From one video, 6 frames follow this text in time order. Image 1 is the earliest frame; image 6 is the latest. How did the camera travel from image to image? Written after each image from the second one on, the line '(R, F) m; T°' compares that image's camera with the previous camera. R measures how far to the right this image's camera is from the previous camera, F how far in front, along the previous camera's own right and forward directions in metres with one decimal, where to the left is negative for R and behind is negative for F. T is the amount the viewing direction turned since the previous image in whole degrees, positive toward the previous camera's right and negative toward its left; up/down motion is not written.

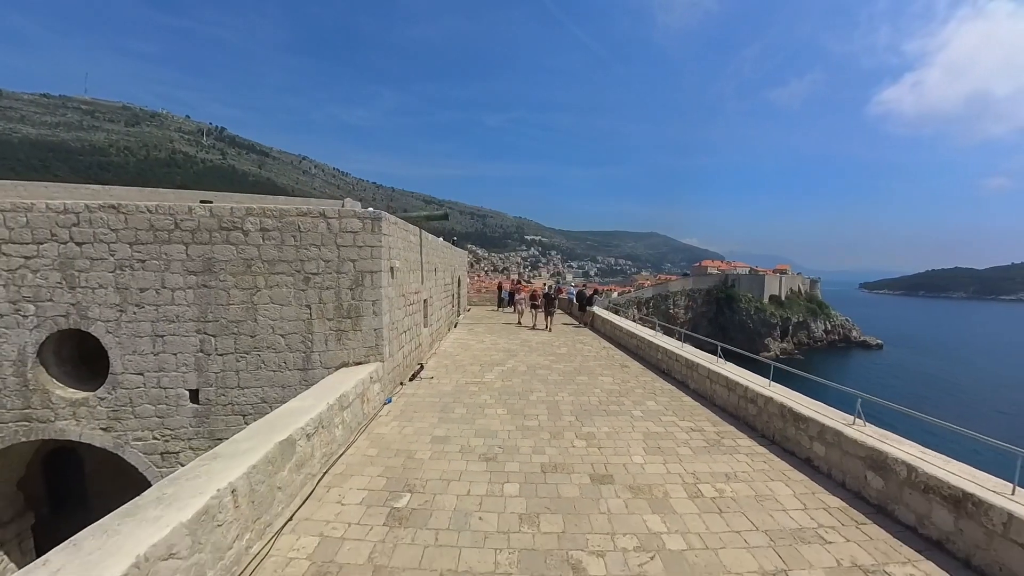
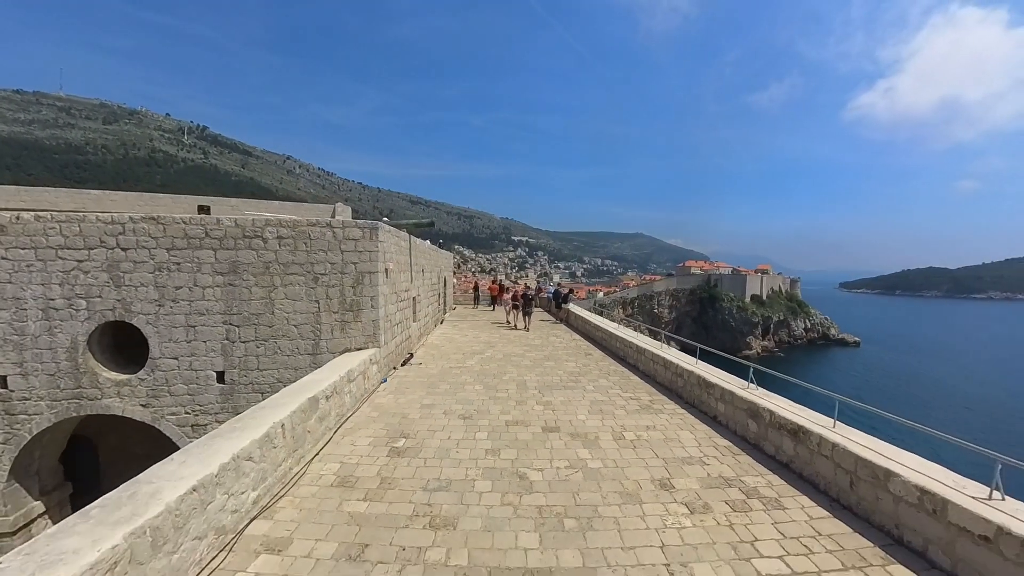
(+0.1, -0.4) m; +2°
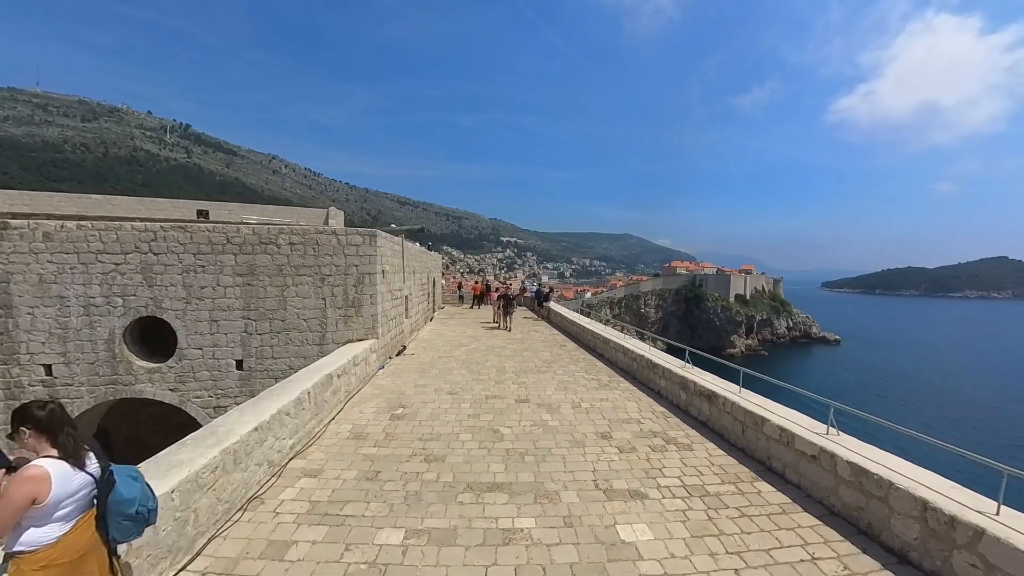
(+0.1, -0.4) m; +1°
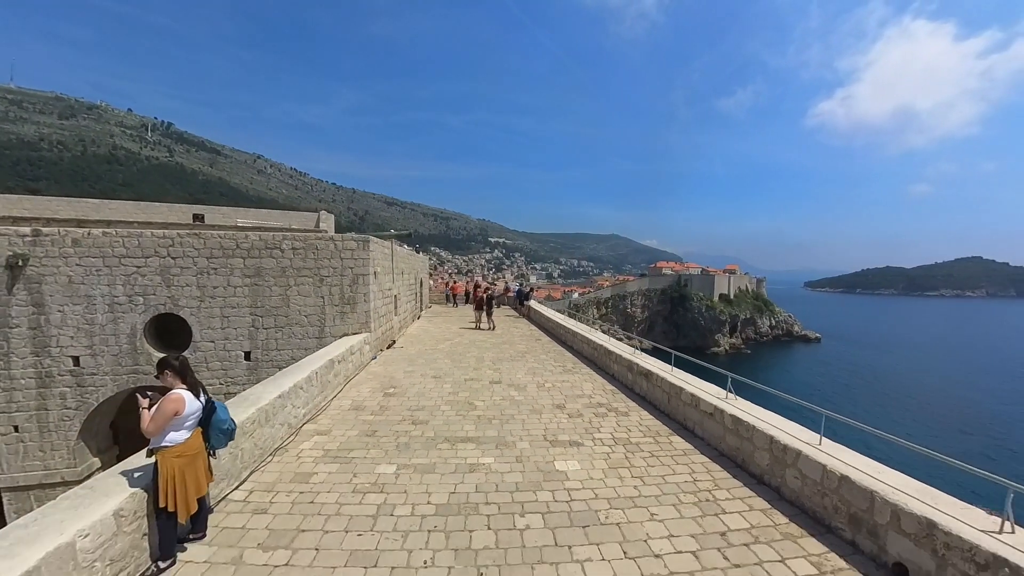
(+0.1, -0.4) m; +1°
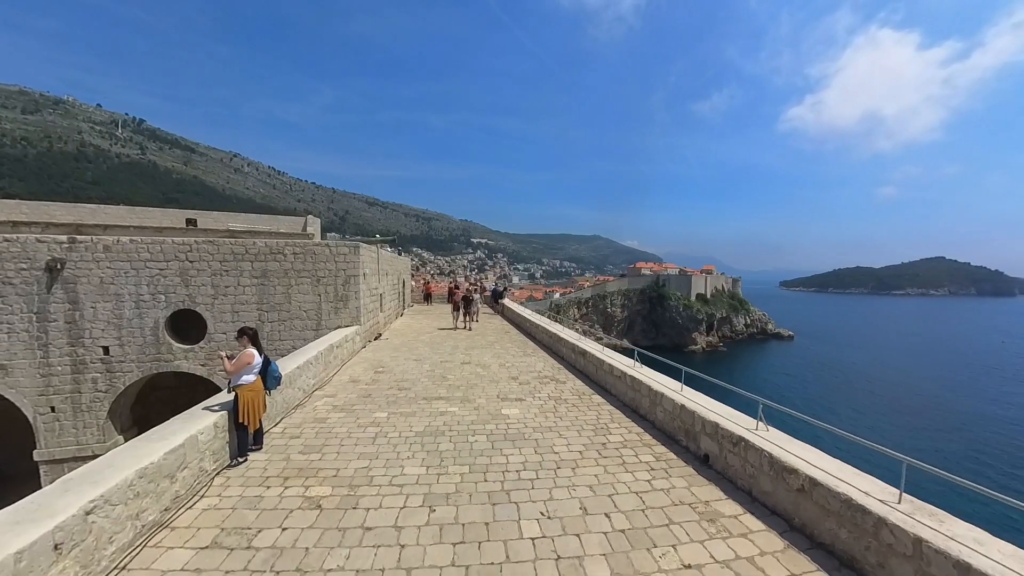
(+0.1, -0.6) m; +2°
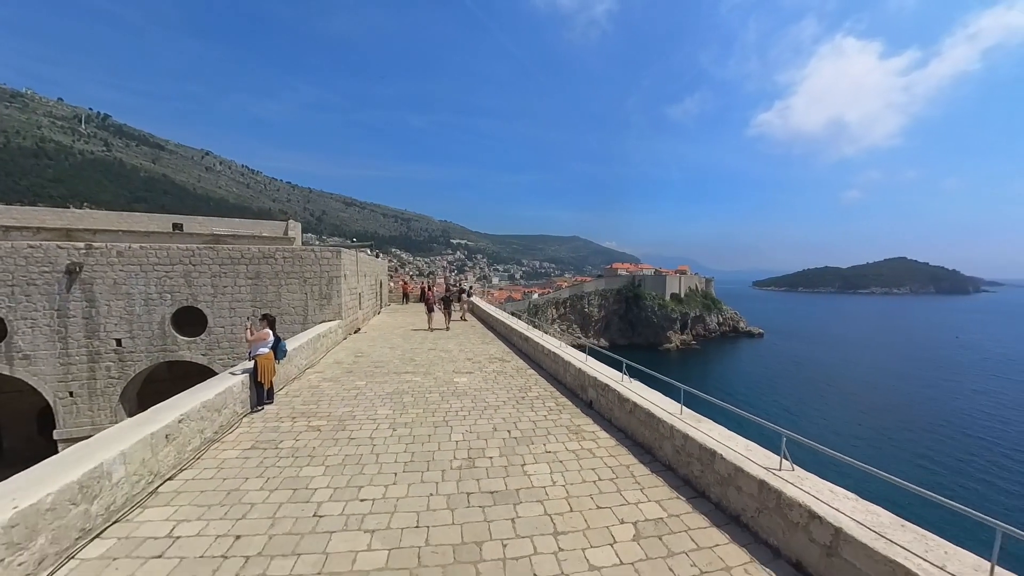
(+0.2, -0.7) m; +3°
